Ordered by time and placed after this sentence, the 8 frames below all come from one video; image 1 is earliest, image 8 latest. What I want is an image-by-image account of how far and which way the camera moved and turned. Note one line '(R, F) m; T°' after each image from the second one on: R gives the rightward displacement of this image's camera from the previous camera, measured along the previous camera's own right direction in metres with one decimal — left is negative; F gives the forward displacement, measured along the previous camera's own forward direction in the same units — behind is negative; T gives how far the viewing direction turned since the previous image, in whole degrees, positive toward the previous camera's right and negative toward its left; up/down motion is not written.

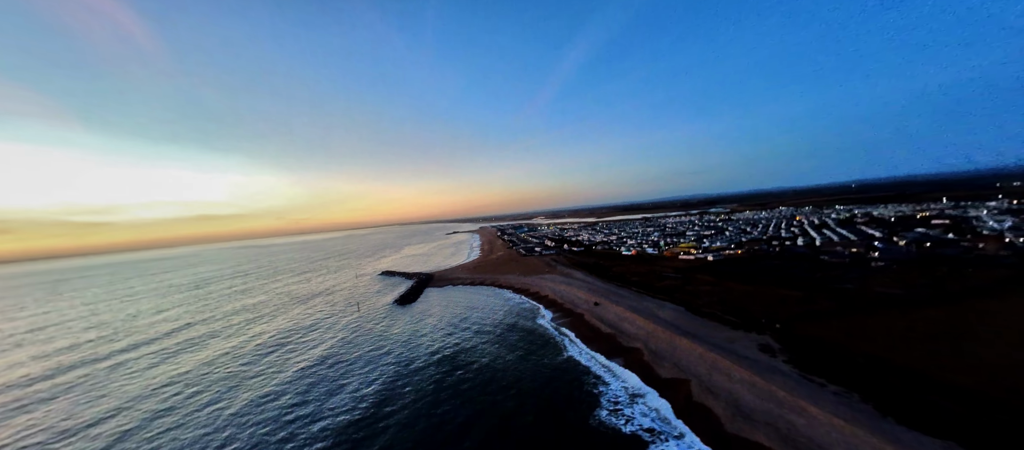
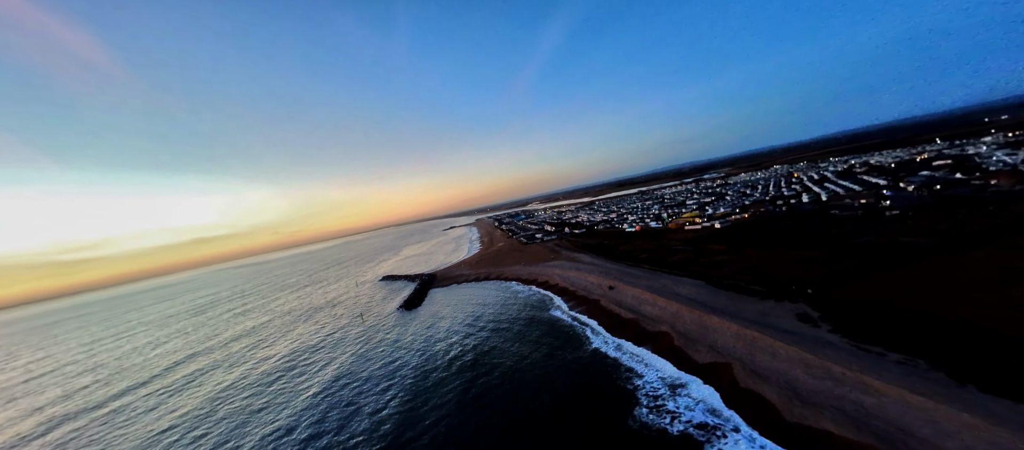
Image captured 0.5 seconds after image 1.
(-0.6, +1.5) m; +1°
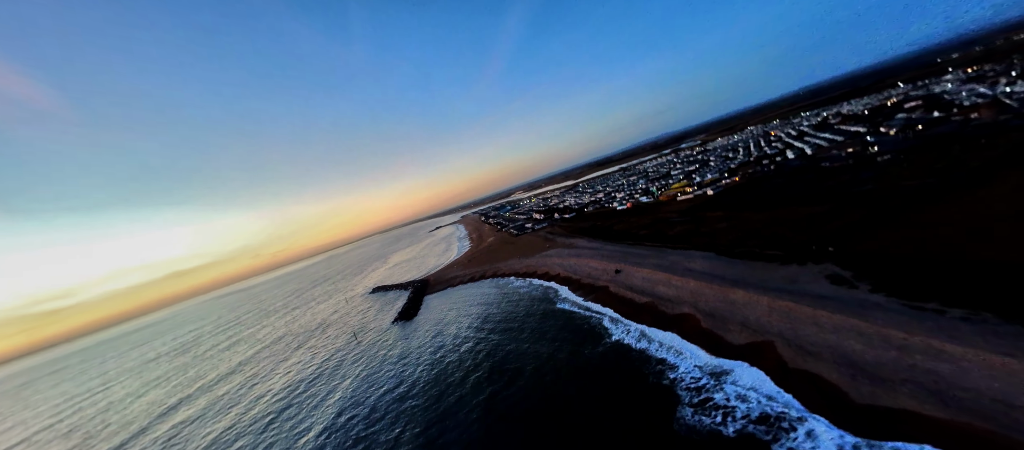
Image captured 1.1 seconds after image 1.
(-0.7, +1.8) m; +3°
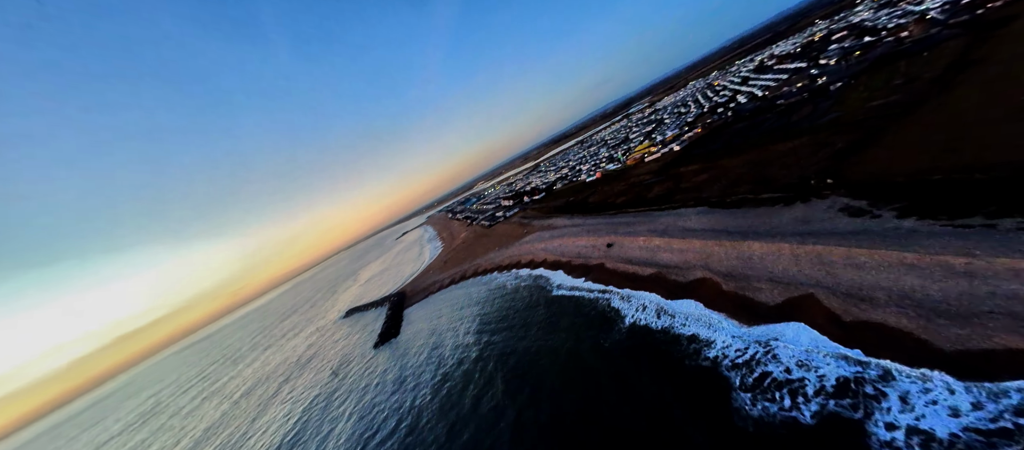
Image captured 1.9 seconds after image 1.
(-0.7, +2.6) m; +6°
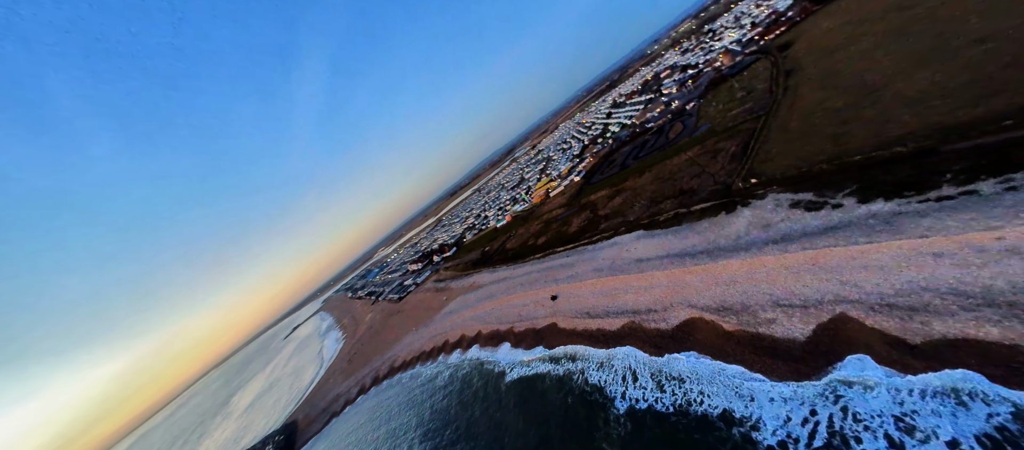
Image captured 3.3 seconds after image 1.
(-0.1, +4.9) m; +18°
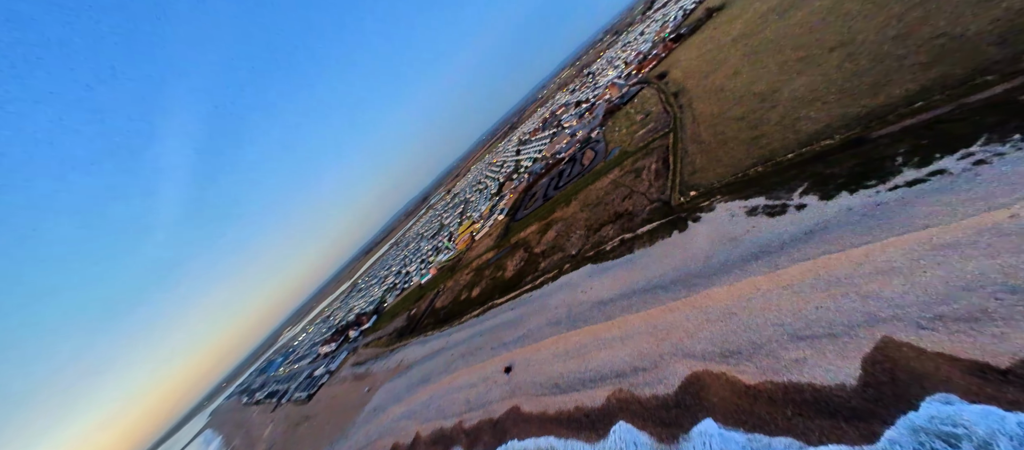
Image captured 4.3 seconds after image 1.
(+0.1, +3.7) m; +15°
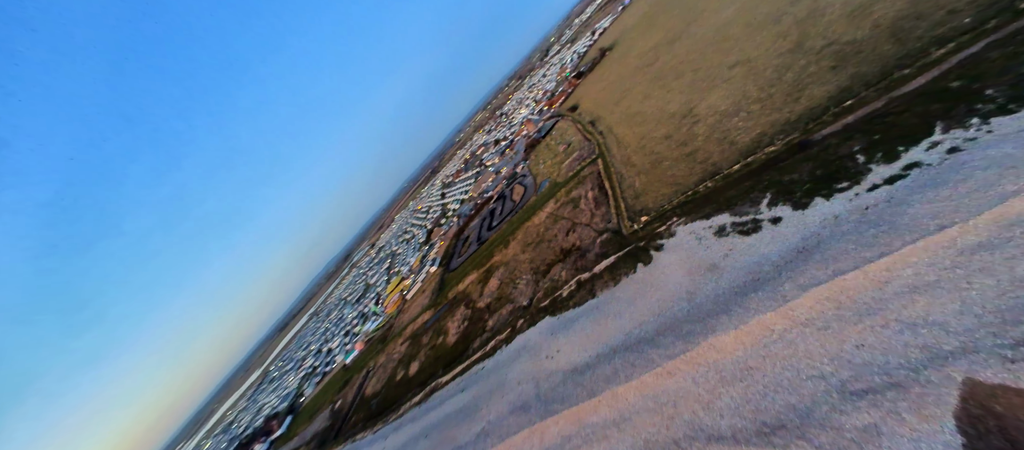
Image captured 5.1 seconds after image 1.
(+0.1, +3.1) m; +13°
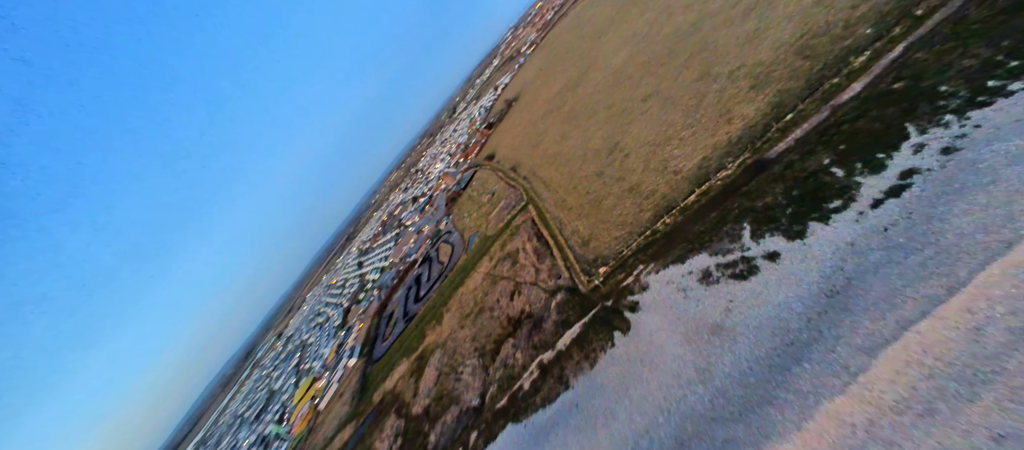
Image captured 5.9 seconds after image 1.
(+0.2, +3.2) m; +14°
